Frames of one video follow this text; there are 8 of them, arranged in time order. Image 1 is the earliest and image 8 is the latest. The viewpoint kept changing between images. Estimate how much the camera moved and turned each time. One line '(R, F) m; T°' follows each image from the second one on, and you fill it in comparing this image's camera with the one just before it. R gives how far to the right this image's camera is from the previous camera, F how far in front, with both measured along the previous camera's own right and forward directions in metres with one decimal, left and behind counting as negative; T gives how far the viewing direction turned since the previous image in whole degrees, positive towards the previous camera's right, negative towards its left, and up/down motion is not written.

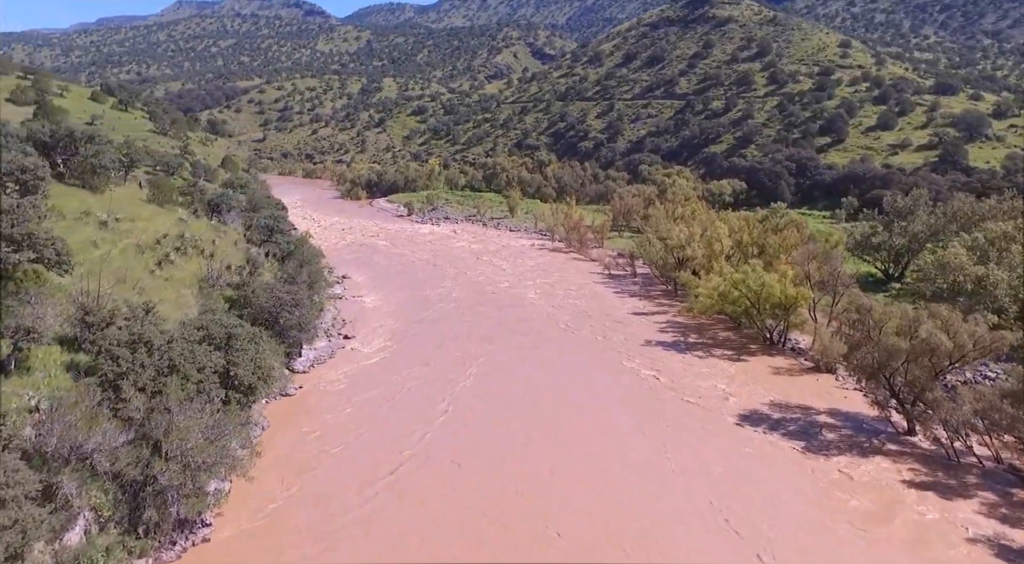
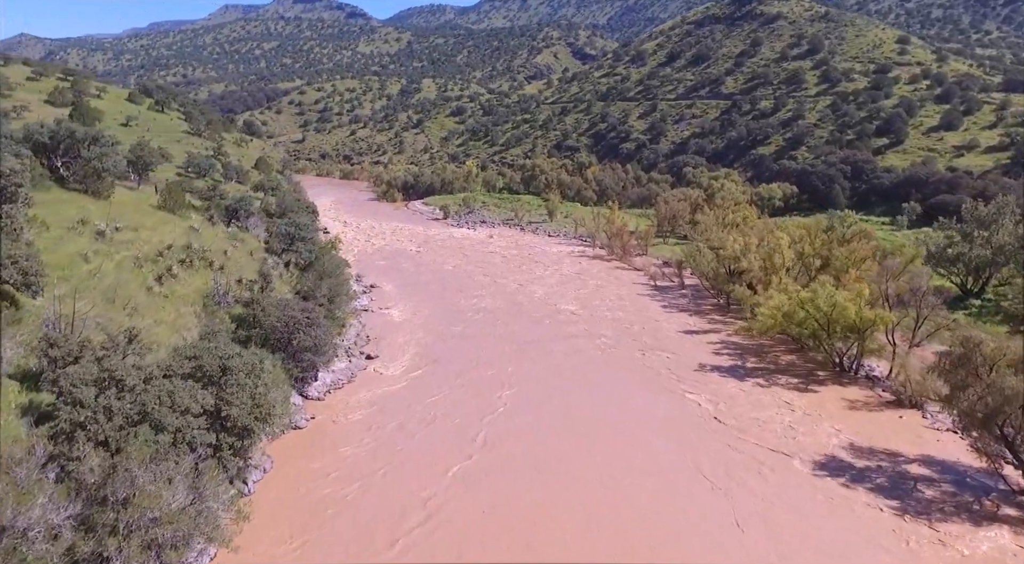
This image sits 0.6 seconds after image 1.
(0.0, +1.8) m; -3°
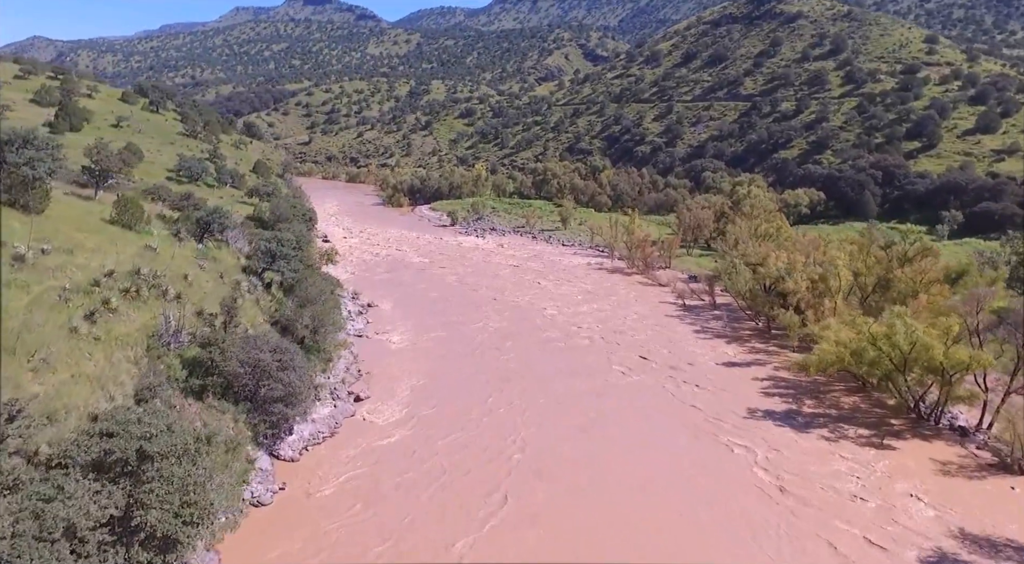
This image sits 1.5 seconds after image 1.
(-0.2, +2.7) m; -1°
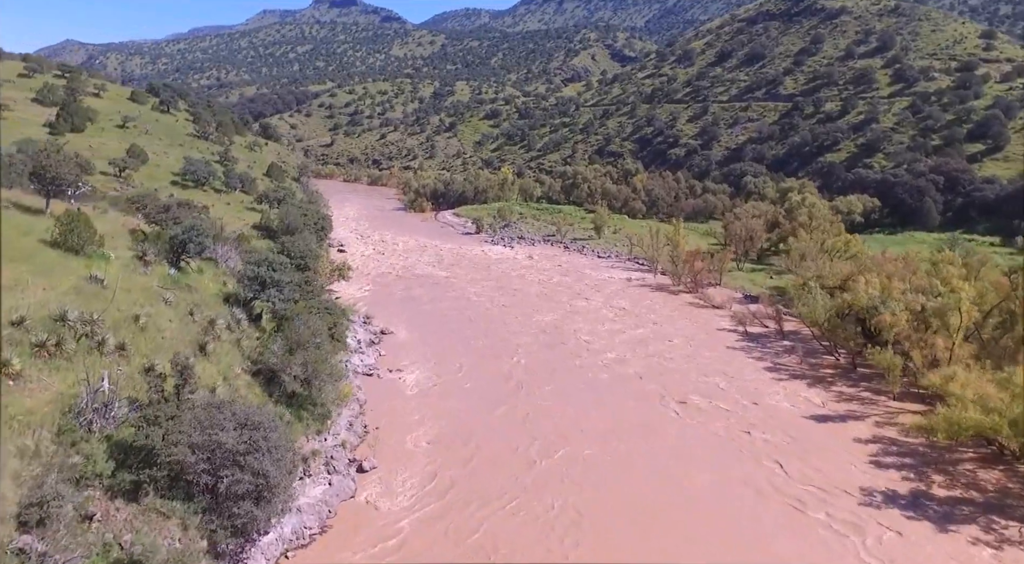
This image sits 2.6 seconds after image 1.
(-0.4, +3.3) m; -2°
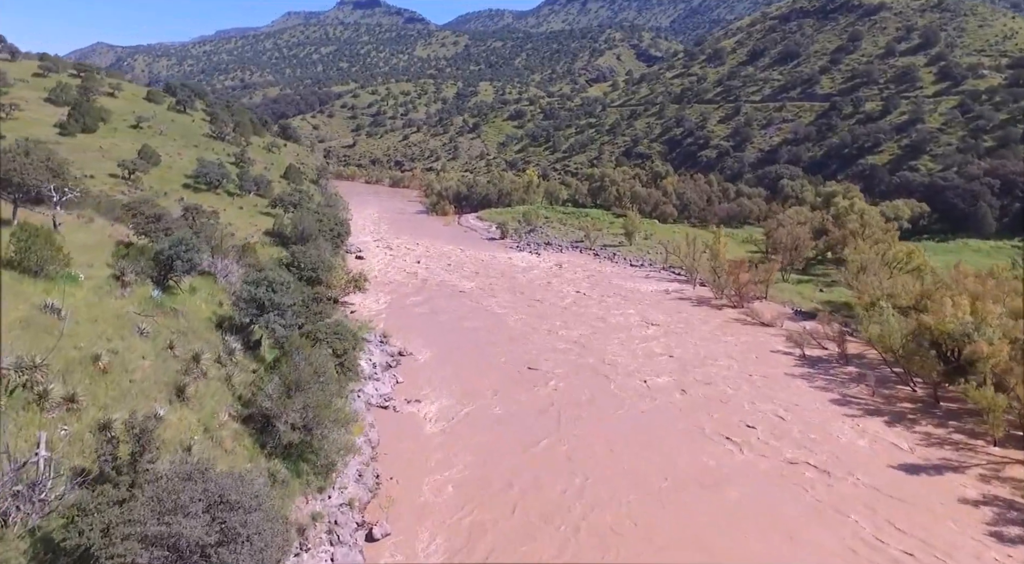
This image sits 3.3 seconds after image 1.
(-0.3, +2.1) m; -2°
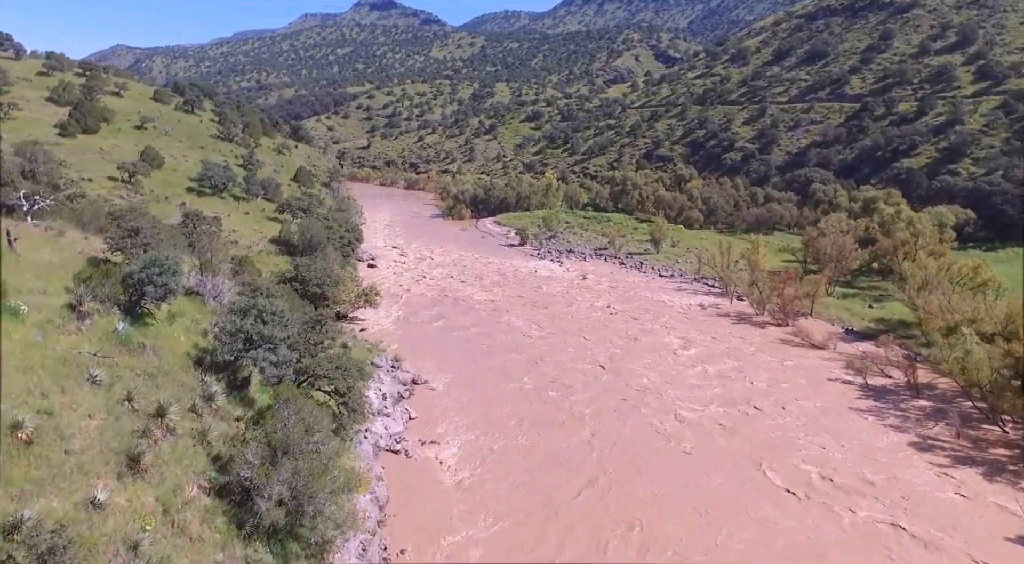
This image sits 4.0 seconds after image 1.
(-0.4, +2.1) m; -1°
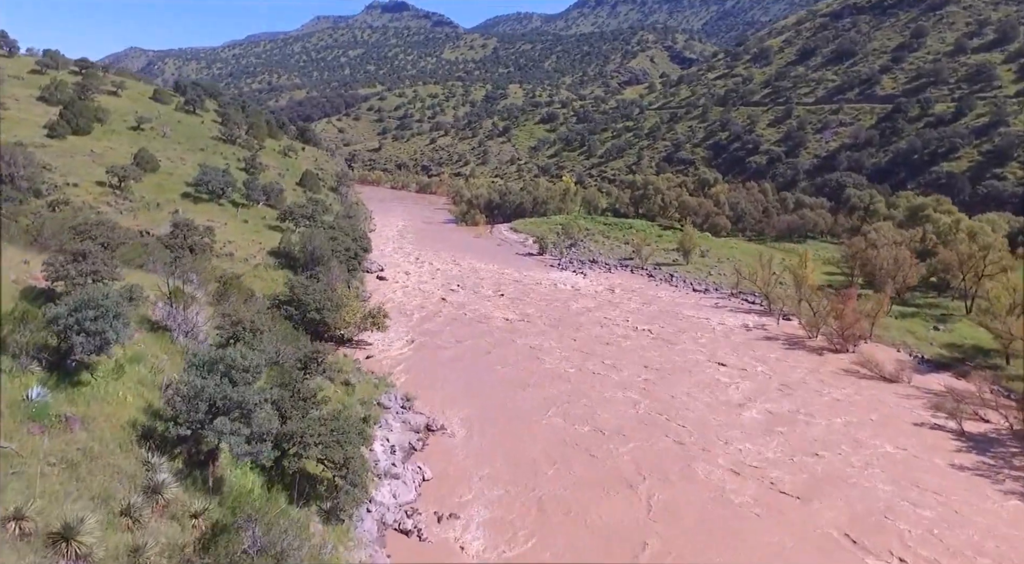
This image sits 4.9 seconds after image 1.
(-0.5, +2.6) m; -1°
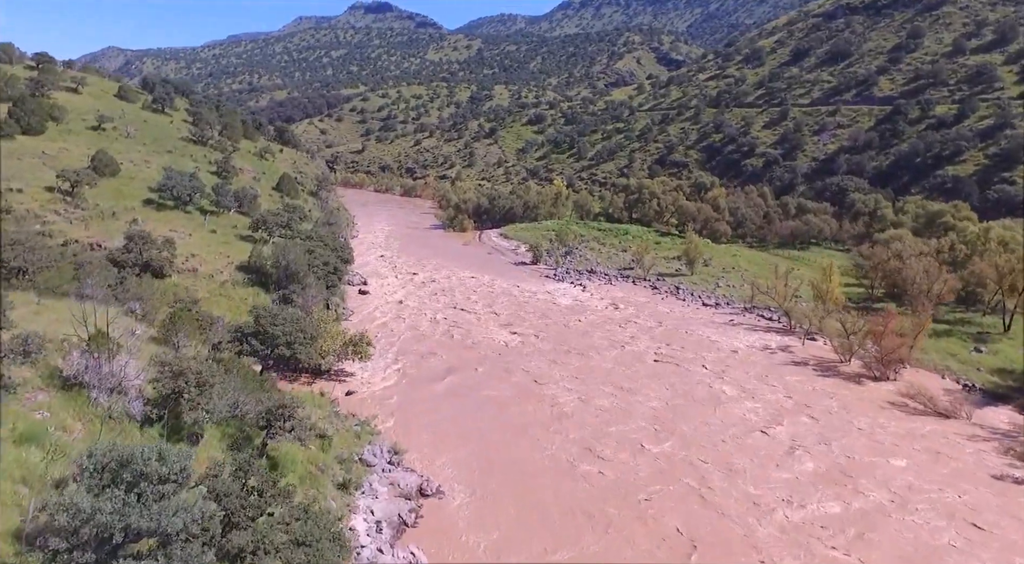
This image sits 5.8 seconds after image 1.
(-0.5, +2.5) m; +1°
